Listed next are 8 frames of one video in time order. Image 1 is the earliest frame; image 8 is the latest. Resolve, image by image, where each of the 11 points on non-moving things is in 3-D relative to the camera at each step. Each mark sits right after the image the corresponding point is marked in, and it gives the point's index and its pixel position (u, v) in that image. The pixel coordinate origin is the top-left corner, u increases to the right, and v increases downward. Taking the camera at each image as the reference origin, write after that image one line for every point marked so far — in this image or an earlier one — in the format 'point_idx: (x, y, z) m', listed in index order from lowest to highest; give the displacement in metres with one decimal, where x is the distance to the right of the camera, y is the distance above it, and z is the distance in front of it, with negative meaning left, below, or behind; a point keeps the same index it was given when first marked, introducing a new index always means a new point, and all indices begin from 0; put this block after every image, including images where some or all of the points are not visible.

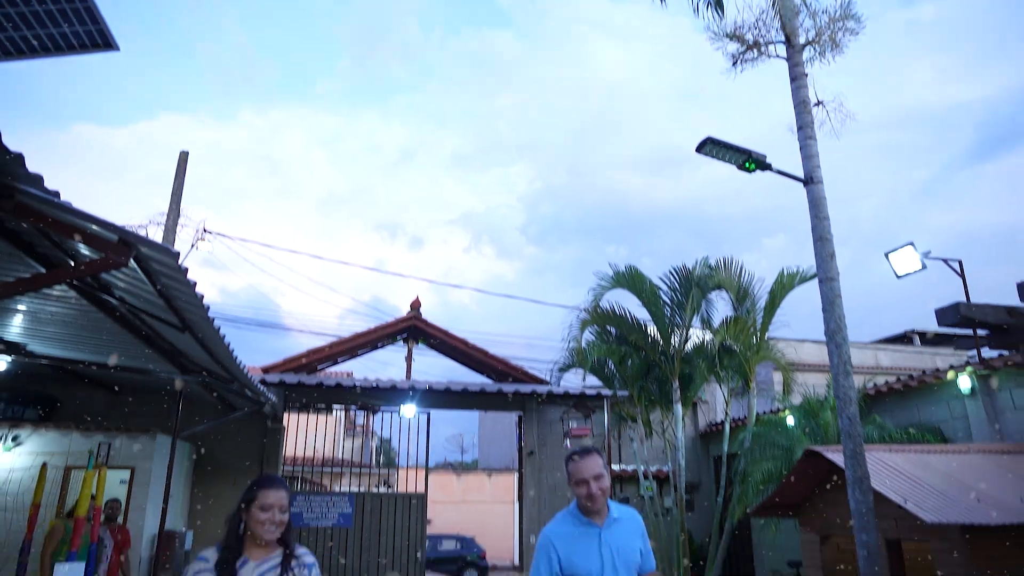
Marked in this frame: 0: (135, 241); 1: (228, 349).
0: (-2.0, +0.3, +4.0) m
1: (-2.6, -0.5, +6.7) m
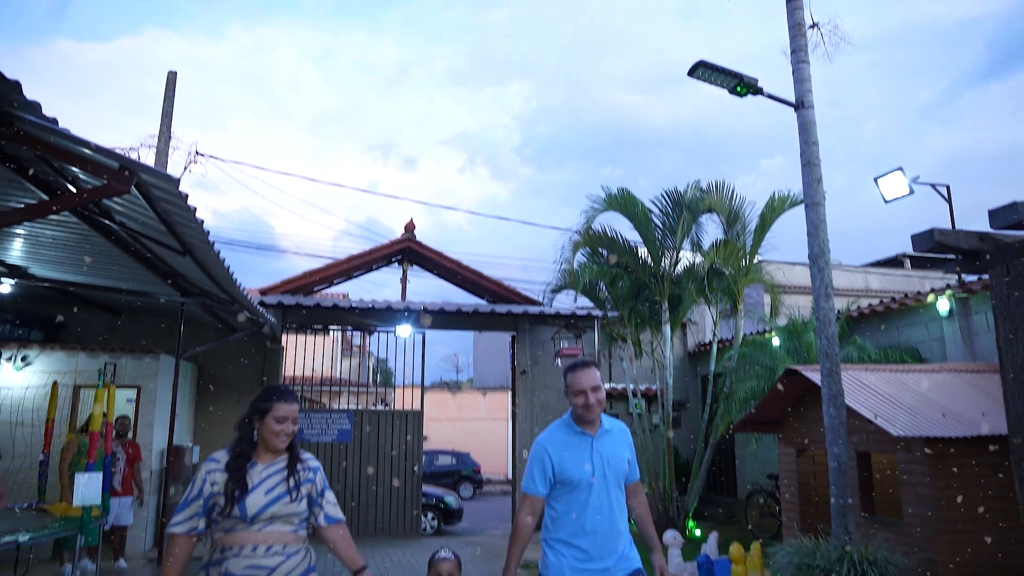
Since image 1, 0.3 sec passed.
0: (-2.1, +0.7, +4.1) m
1: (-2.6, +0.2, +6.9) m
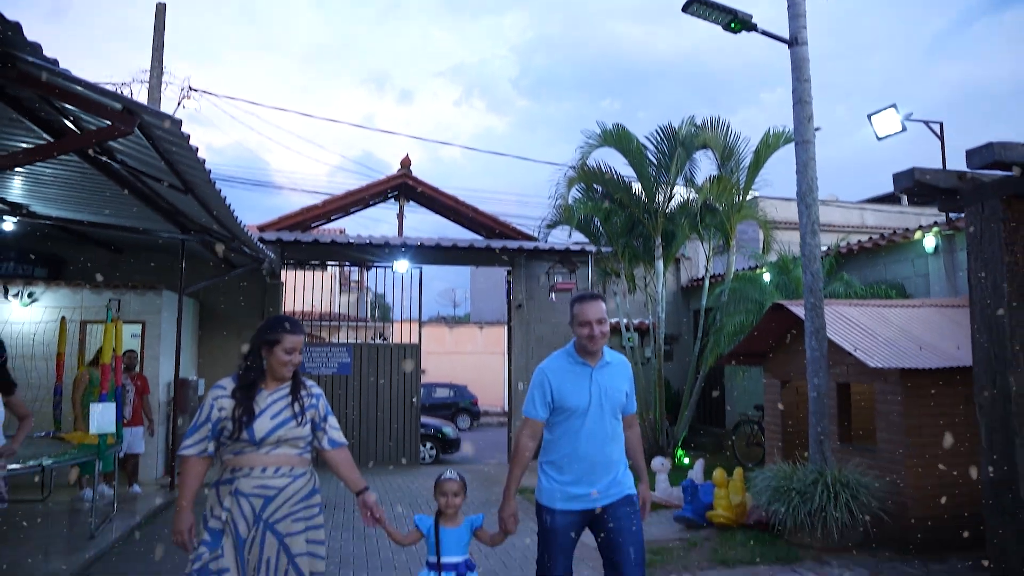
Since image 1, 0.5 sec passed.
0: (-2.1, +1.0, +4.2) m
1: (-2.7, +0.7, +7.0) m
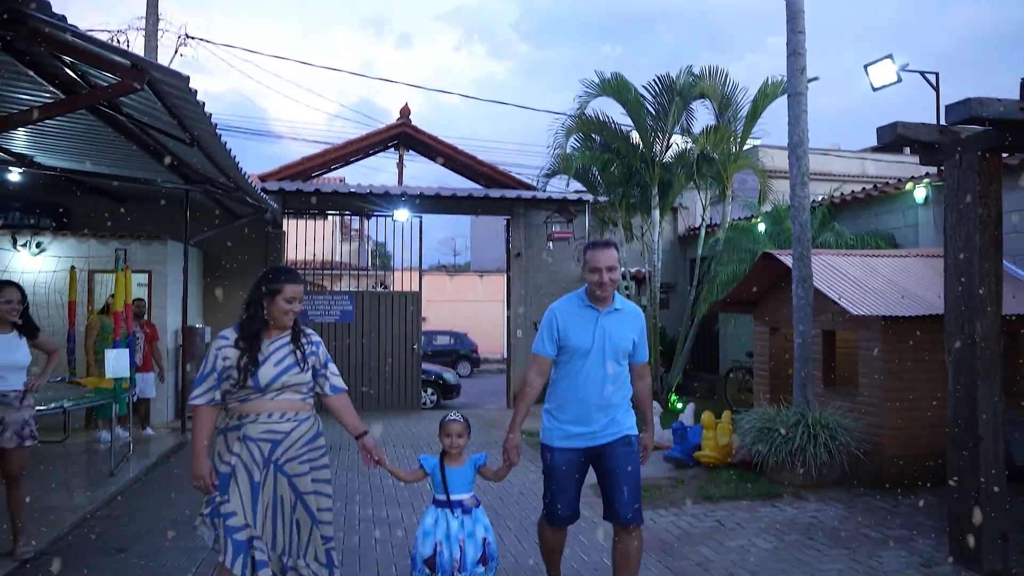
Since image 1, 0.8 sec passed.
0: (-2.2, +1.3, +4.4) m
1: (-2.7, +1.2, +7.2) m
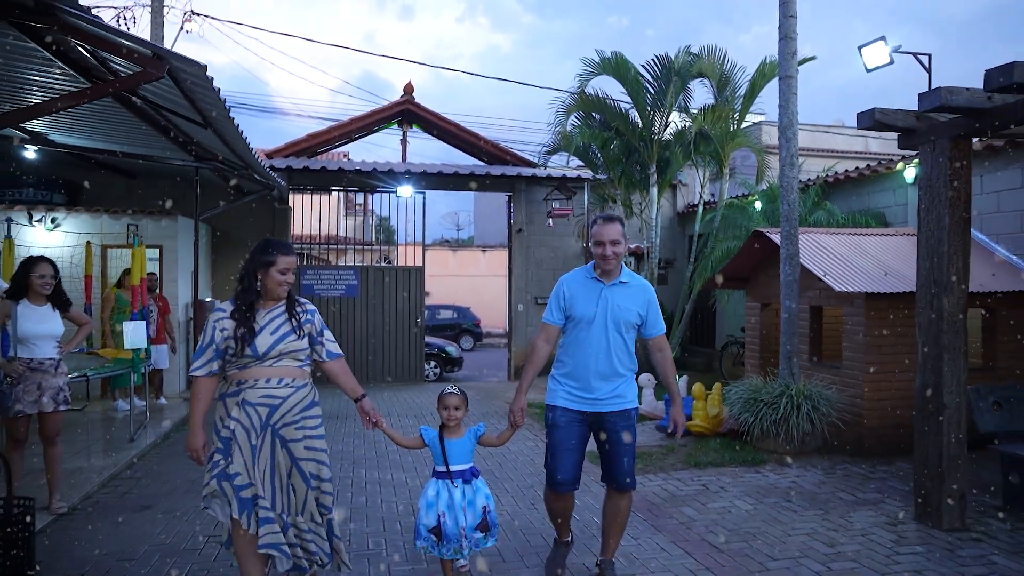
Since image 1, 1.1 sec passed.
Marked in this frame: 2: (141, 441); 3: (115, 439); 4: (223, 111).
0: (-2.2, +1.5, +4.7) m
1: (-2.7, +1.5, +7.5) m
2: (-3.8, -1.6, +7.6) m
3: (-4.1, -1.6, +7.7) m
4: (-2.4, +1.5, +6.1) m
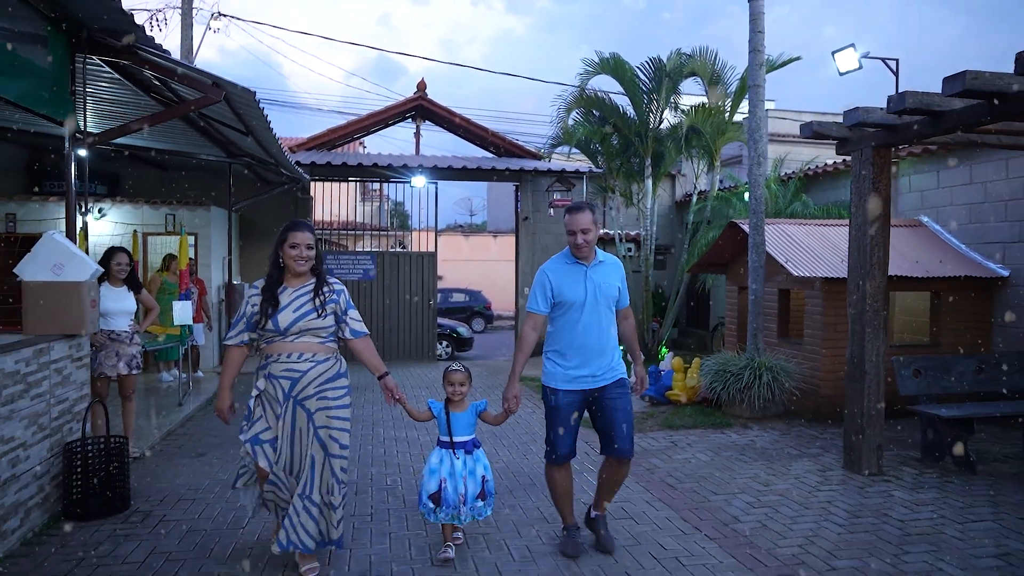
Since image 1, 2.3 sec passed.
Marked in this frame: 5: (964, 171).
0: (-2.2, +1.6, +5.7) m
1: (-2.7, +1.7, +8.5) m
2: (-3.8, -1.4, +8.8) m
3: (-4.1, -1.4, +8.8) m
4: (-2.4, +1.6, +7.1) m
5: (+5.4, +1.4, +8.9) m
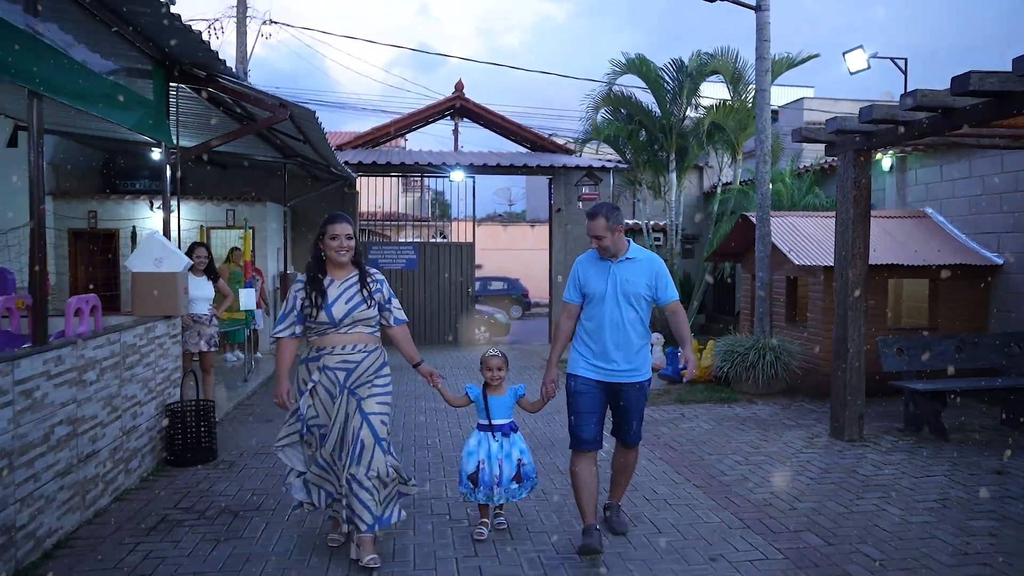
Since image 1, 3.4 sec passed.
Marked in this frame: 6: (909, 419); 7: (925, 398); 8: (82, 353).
0: (-2.0, +1.7, +6.7) m
1: (-2.4, +1.8, +9.5) m
2: (-3.4, -1.2, +9.9) m
3: (-3.7, -1.2, +10.0) m
4: (-2.1, +1.7, +8.1) m
5: (+5.8, +1.6, +9.5) m
6: (+3.7, -1.2, +6.9) m
7: (+3.8, -1.0, +6.8) m
8: (-2.6, -0.4, +4.5) m
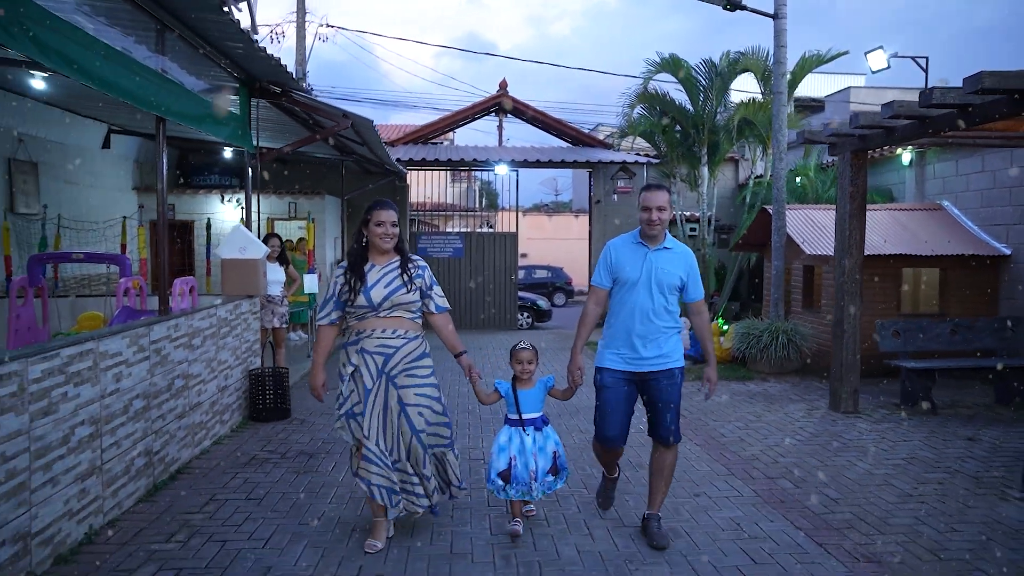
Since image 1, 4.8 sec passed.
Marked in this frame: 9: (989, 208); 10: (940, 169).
0: (-1.7, +1.8, +7.7) m
1: (-1.9, +2.0, +10.6) m
2: (-2.9, -1.0, +11.1) m
3: (-3.2, -1.0, +11.2) m
4: (-1.7, +1.9, +9.2) m
5: (+6.3, +1.7, +10.0) m
6: (+4.0, -1.1, +7.7) m
7: (+4.1, -0.9, +7.5) m
8: (-2.4, -0.3, +5.6) m
9: (+6.3, +1.1, +9.8) m
10: (+6.2, +1.7, +10.8) m
